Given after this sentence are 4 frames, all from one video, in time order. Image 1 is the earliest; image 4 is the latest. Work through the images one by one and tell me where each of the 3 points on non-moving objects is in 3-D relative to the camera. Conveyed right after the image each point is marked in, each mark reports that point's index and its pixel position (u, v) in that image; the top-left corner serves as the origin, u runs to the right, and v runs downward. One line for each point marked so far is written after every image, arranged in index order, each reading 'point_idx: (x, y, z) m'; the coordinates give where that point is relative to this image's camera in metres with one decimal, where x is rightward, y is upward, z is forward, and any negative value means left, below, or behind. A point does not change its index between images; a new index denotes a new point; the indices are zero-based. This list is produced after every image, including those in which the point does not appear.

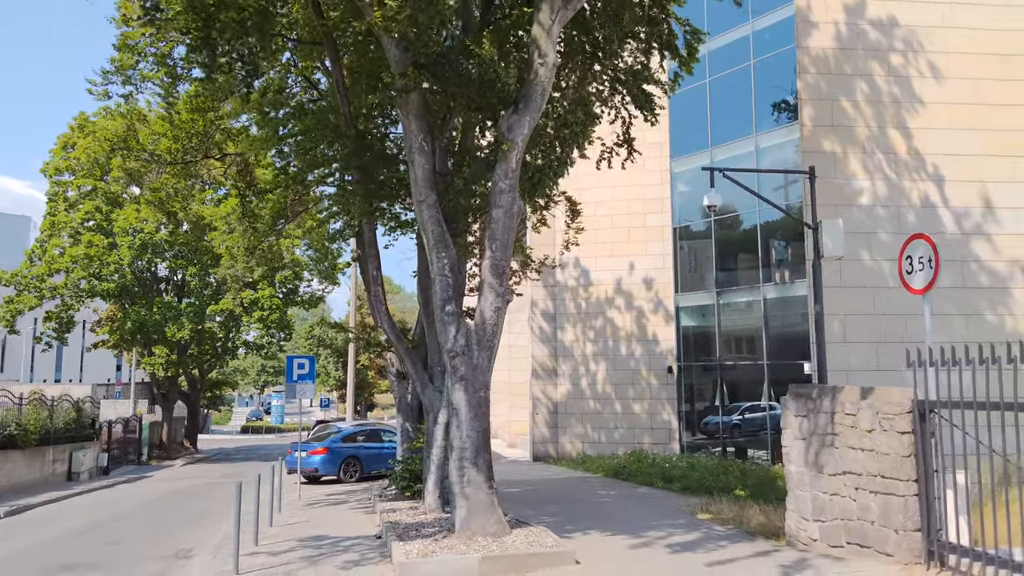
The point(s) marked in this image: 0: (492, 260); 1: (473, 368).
0: (-0.2, +0.3, +8.6) m
1: (-0.4, -0.9, +8.6) m
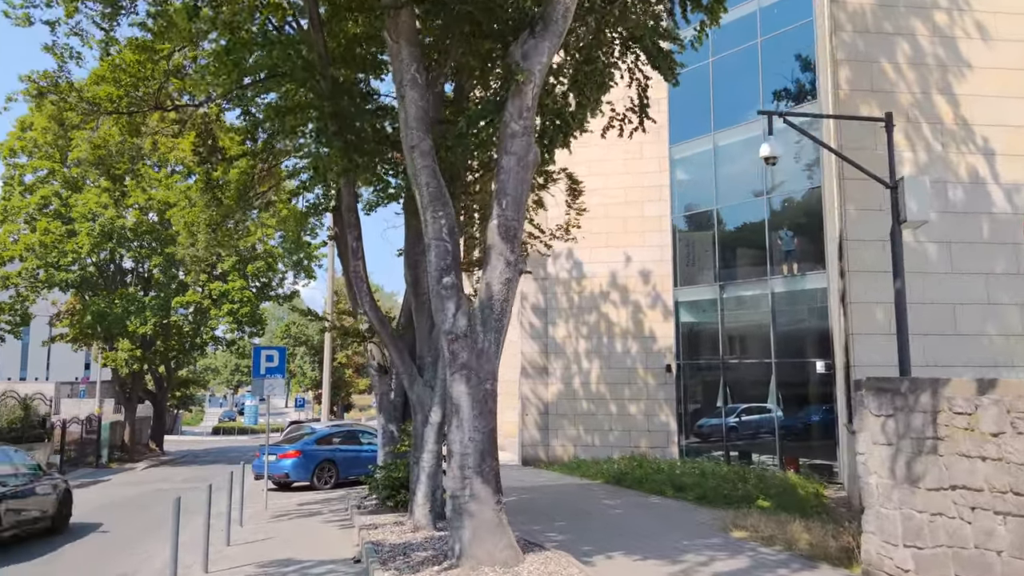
0: (-0.1, +0.6, +6.9) m
1: (-0.3, -0.6, +6.9) m
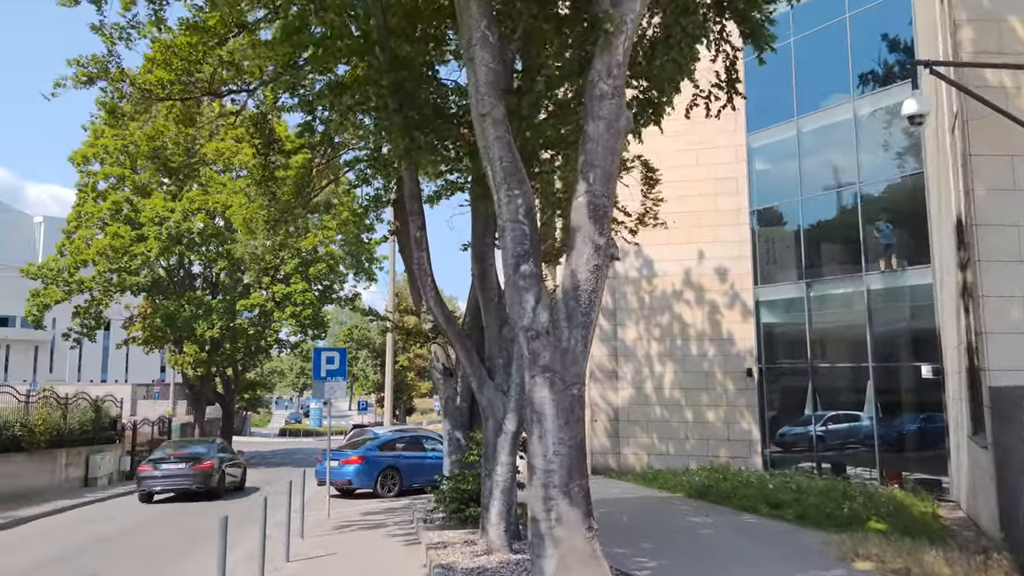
0: (+0.6, +0.7, +5.9) m
1: (+0.4, -0.5, +5.9) m
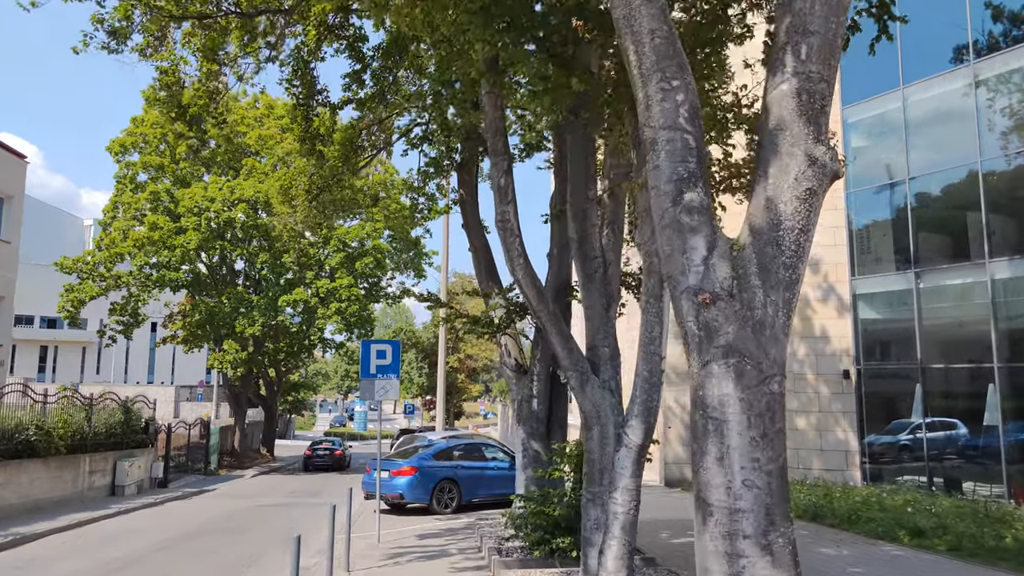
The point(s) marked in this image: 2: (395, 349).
0: (+1.5, +1.1, +3.8) m
1: (+1.3, -0.2, +3.8) m
2: (-1.8, -0.9, +11.3) m
